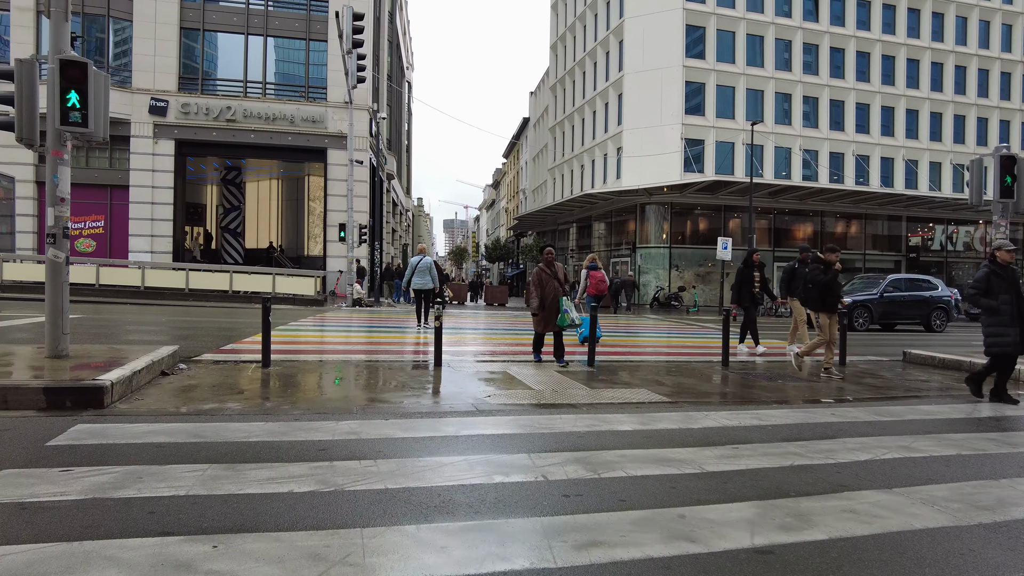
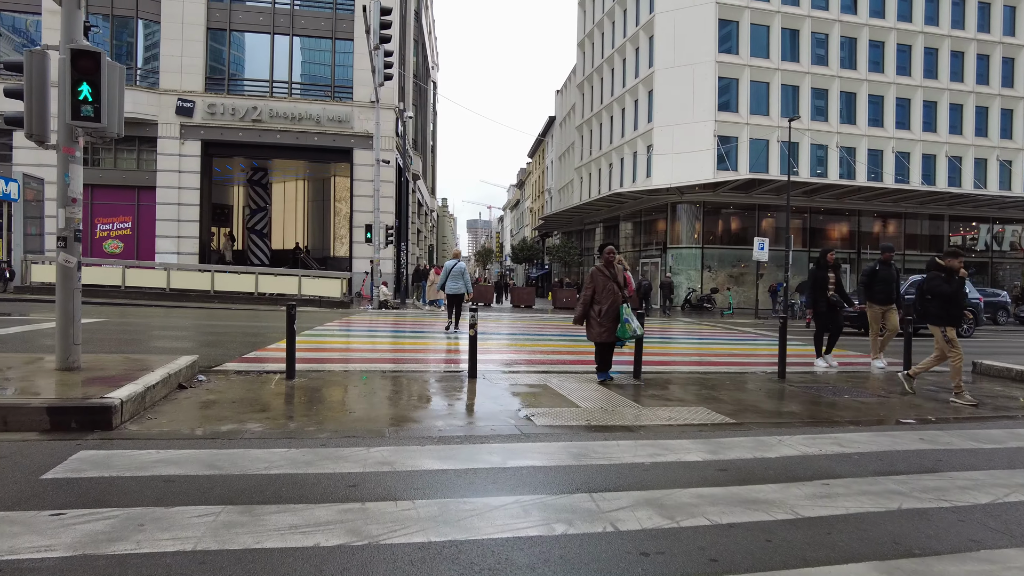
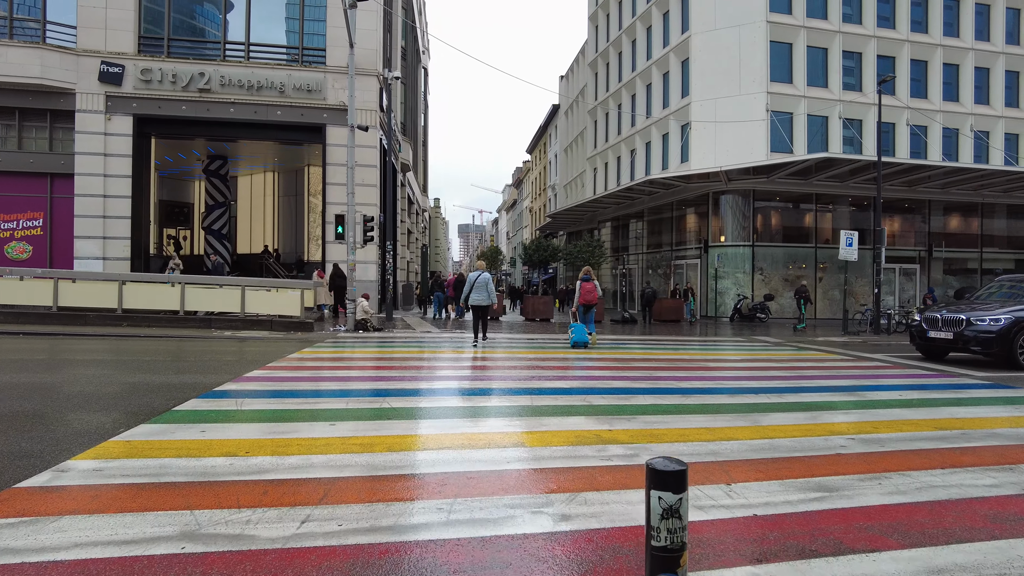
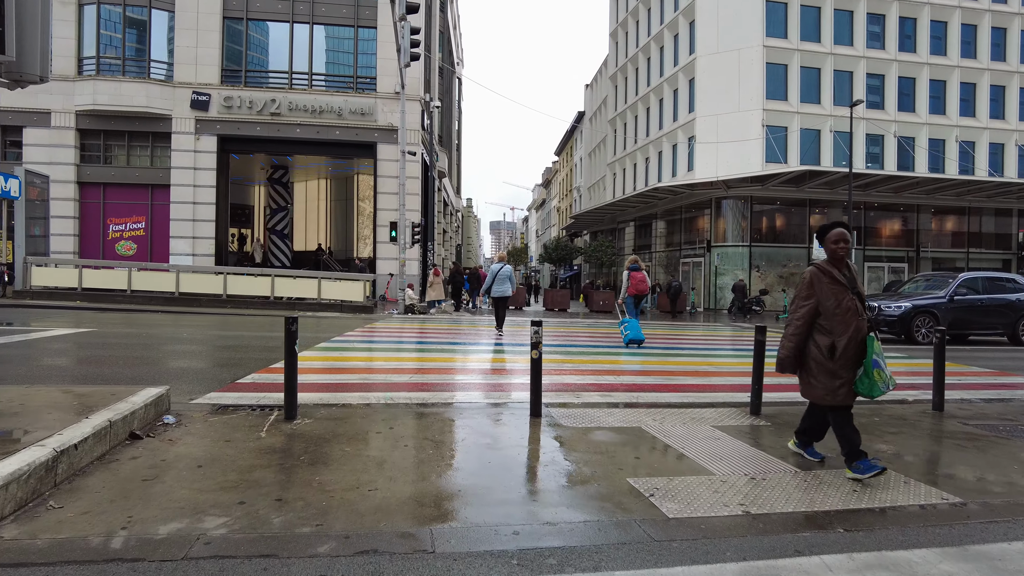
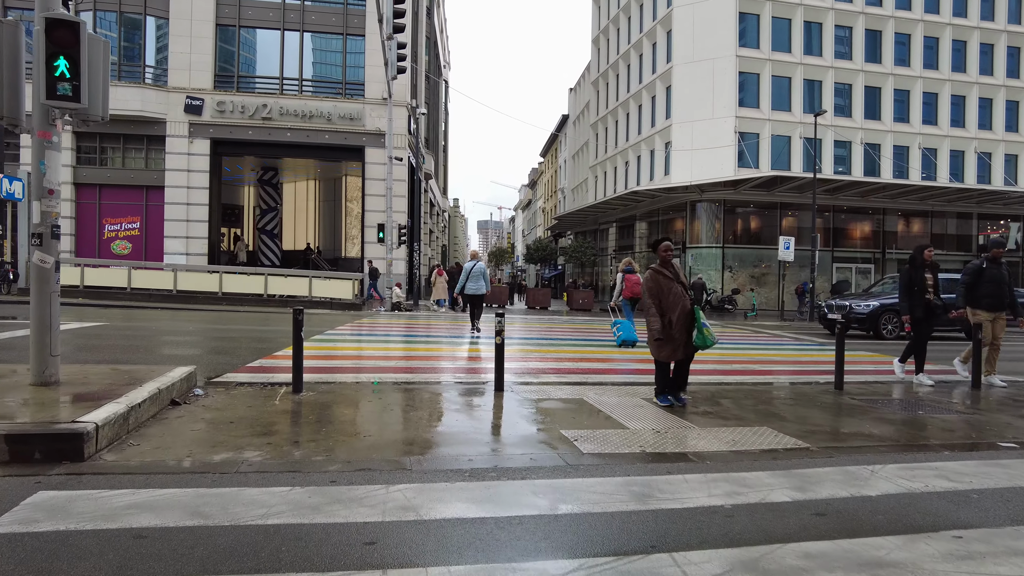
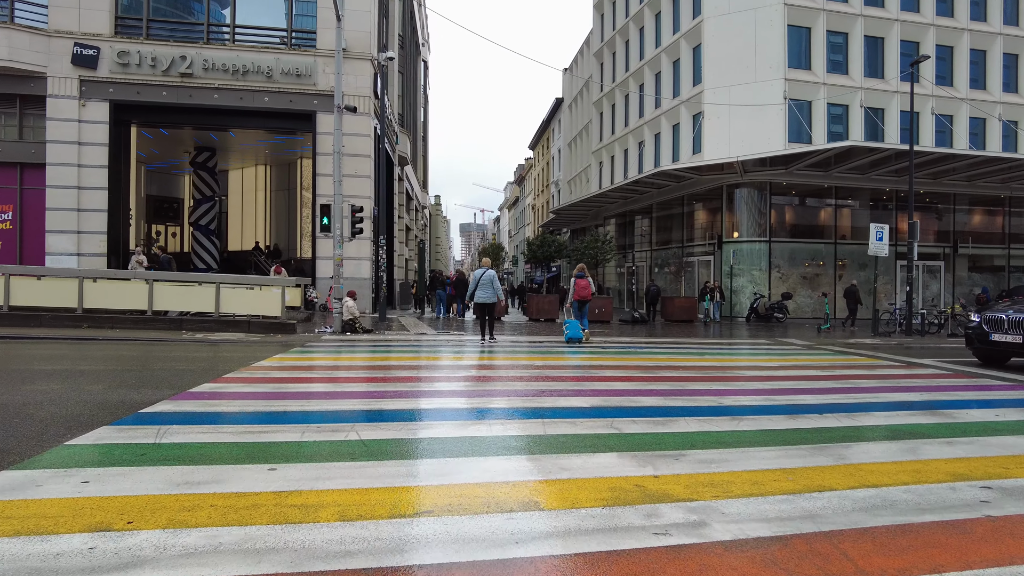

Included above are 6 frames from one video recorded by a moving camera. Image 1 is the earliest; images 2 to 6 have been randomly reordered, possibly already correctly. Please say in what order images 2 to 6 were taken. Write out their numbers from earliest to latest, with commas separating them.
2, 5, 4, 3, 6
